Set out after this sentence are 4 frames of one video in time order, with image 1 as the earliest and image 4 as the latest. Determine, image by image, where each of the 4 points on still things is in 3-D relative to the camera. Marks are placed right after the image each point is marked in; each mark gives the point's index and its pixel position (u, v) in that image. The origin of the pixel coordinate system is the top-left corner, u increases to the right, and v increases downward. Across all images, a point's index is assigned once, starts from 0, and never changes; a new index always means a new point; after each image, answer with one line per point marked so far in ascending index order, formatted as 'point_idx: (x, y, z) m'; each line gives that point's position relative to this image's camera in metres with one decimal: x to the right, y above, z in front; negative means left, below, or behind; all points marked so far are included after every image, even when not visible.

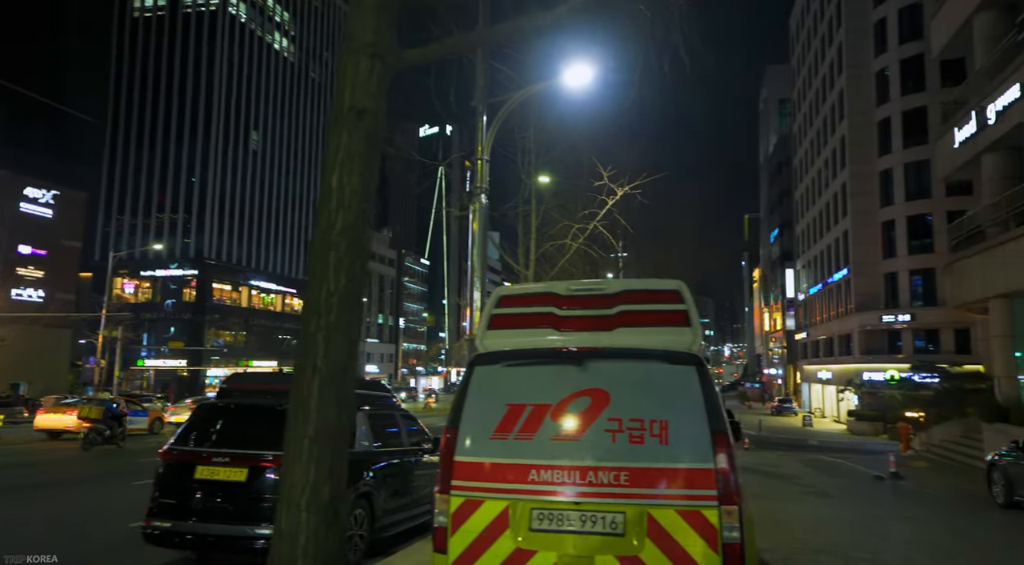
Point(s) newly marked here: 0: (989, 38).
0: (+13.6, +7.0, +18.7) m
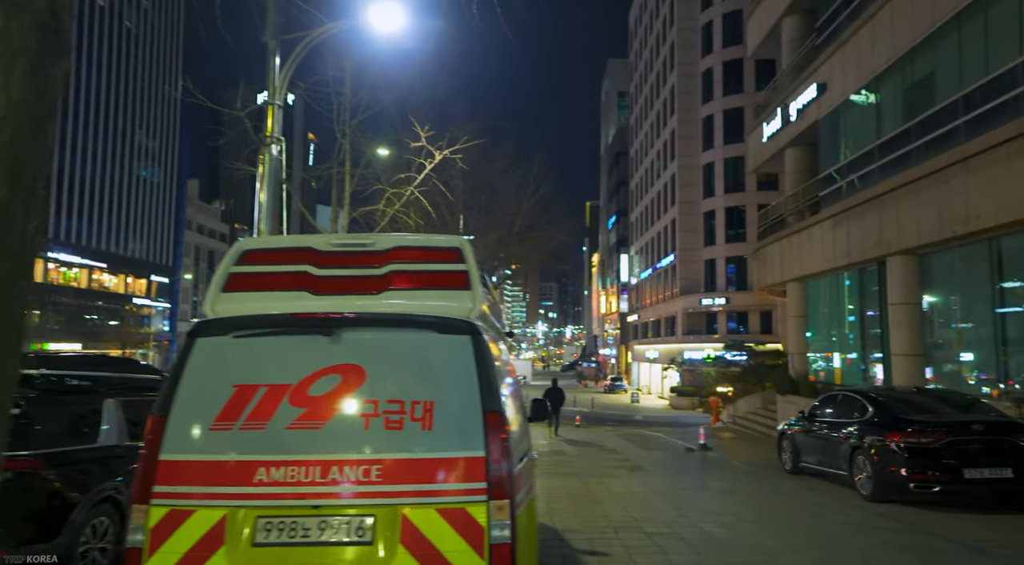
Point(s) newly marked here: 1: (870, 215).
0: (+8.7, +7.5, +20.3) m
1: (+8.4, +1.6, +15.4) m
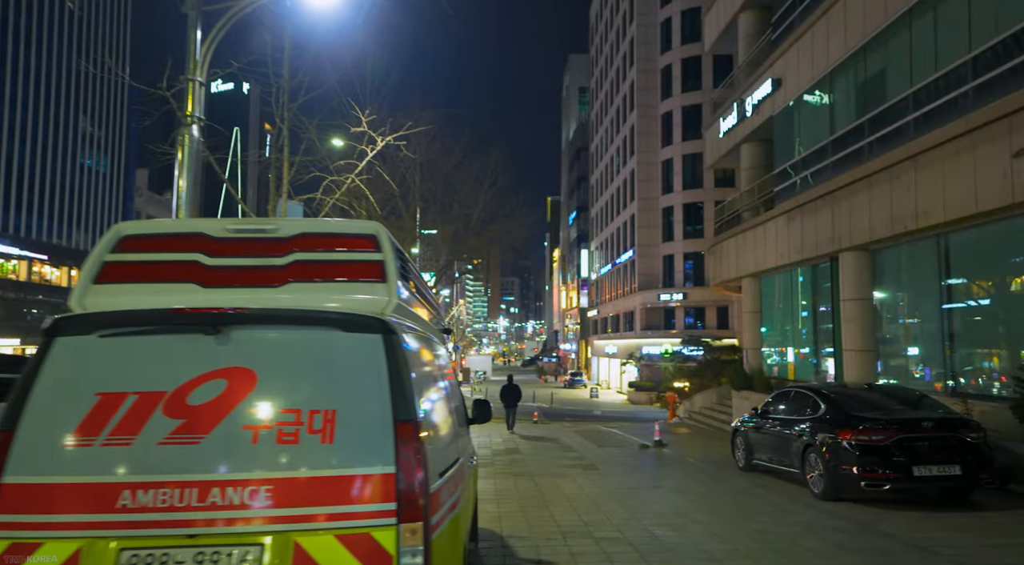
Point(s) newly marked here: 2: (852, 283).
0: (+7.4, +7.6, +20.3) m
1: (+7.3, +1.7, +15.4) m
2: (+7.6, 0.0, +14.7) m
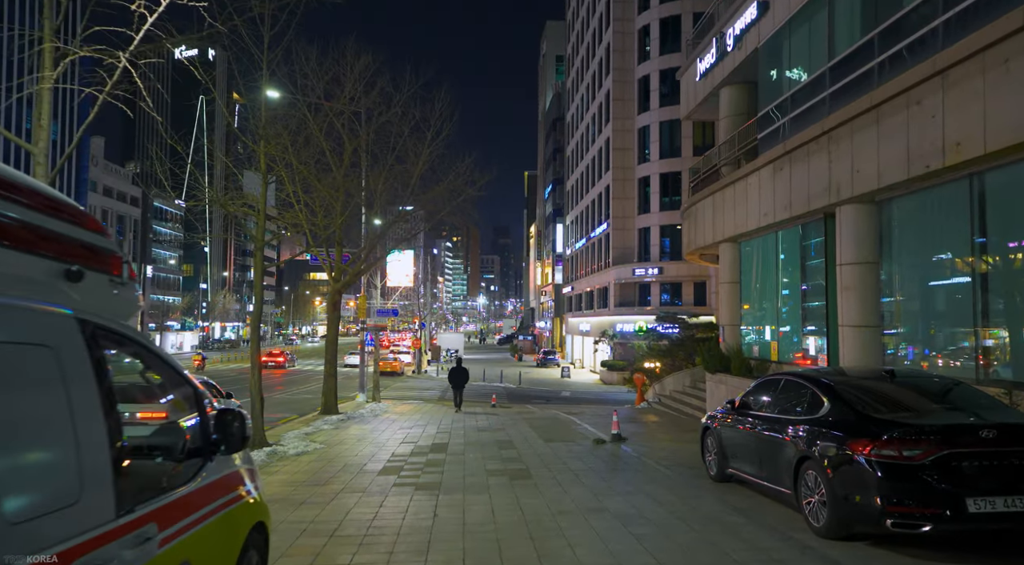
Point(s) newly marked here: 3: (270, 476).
0: (+5.8, +8.5, +17.3) m
1: (+5.9, +2.4, +12.6) m
2: (+6.2, +0.7, +11.9) m
3: (-3.8, -3.0, +10.2) m
